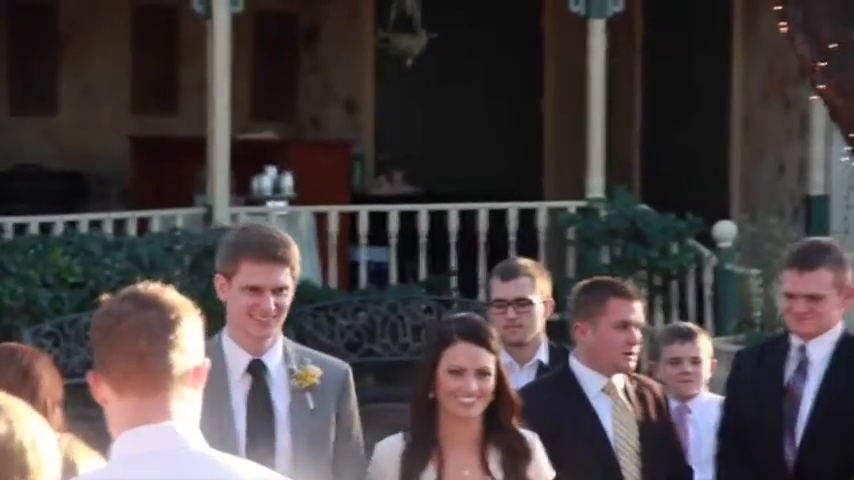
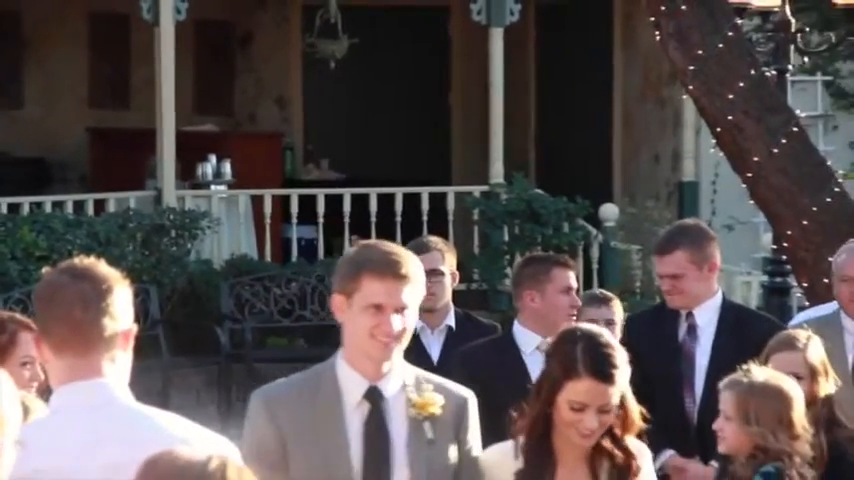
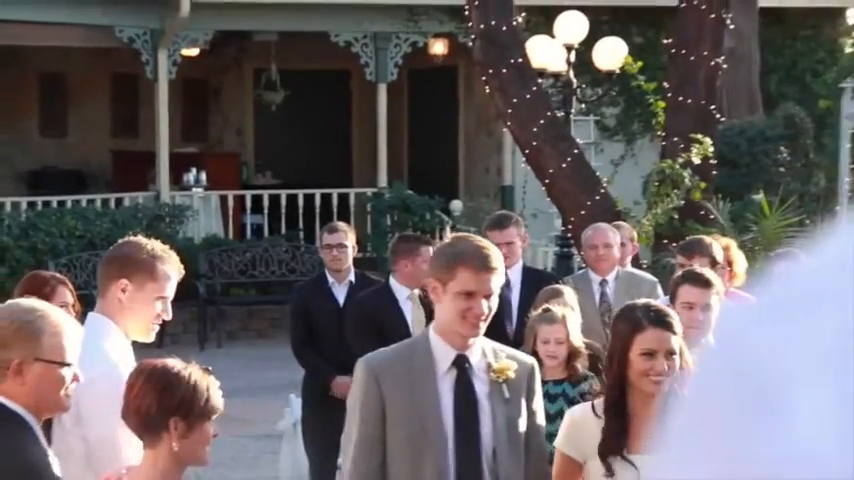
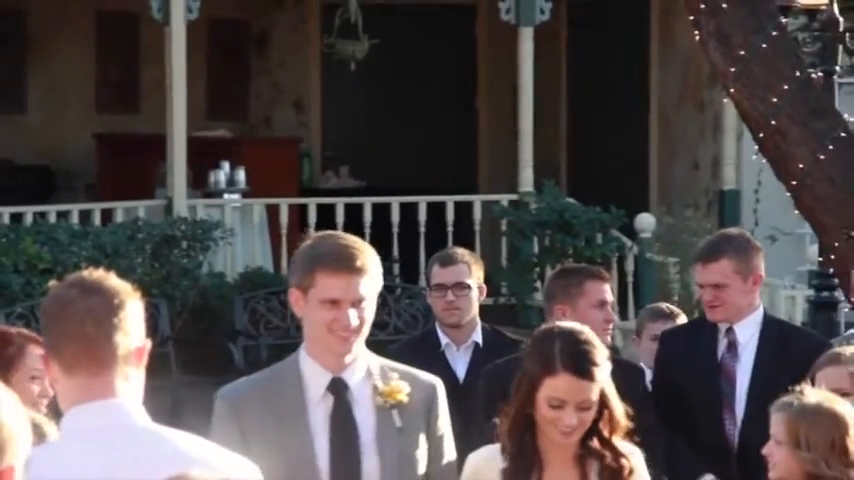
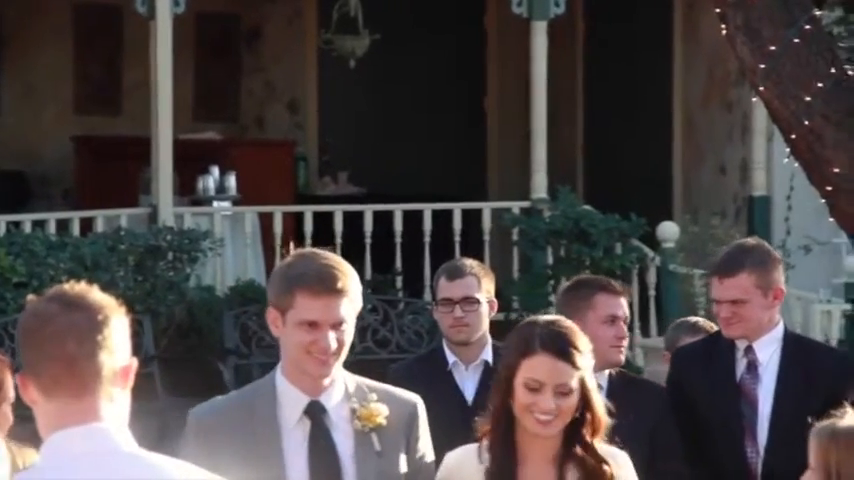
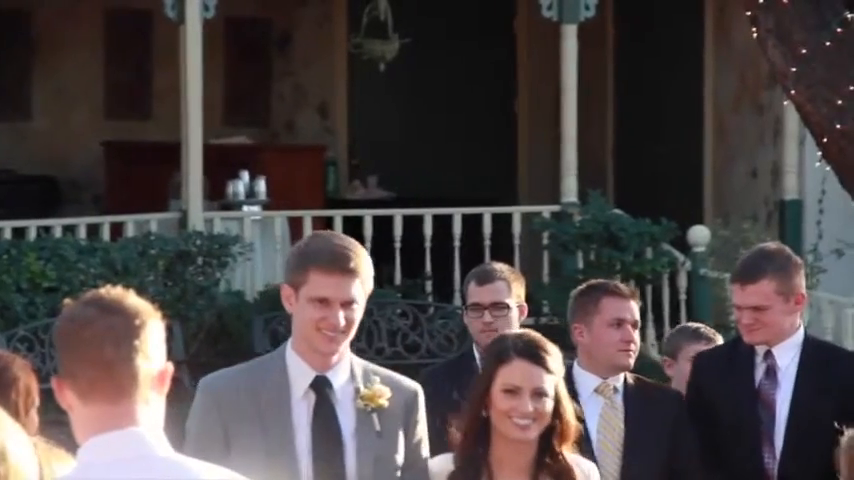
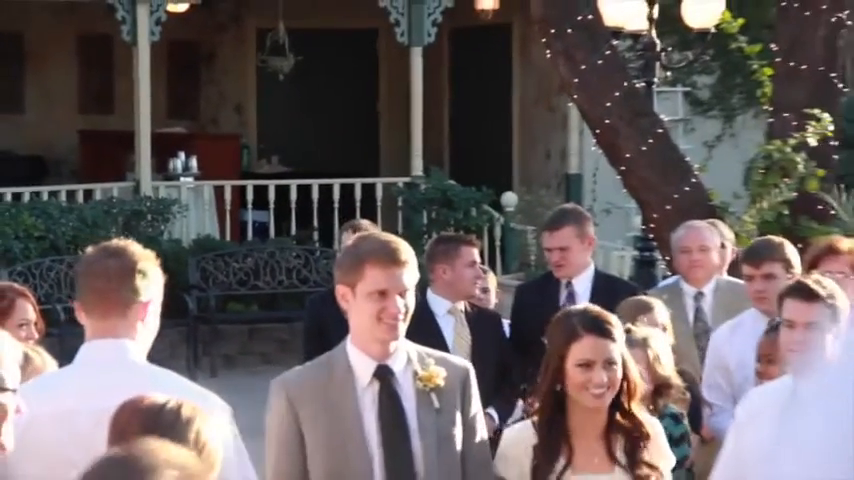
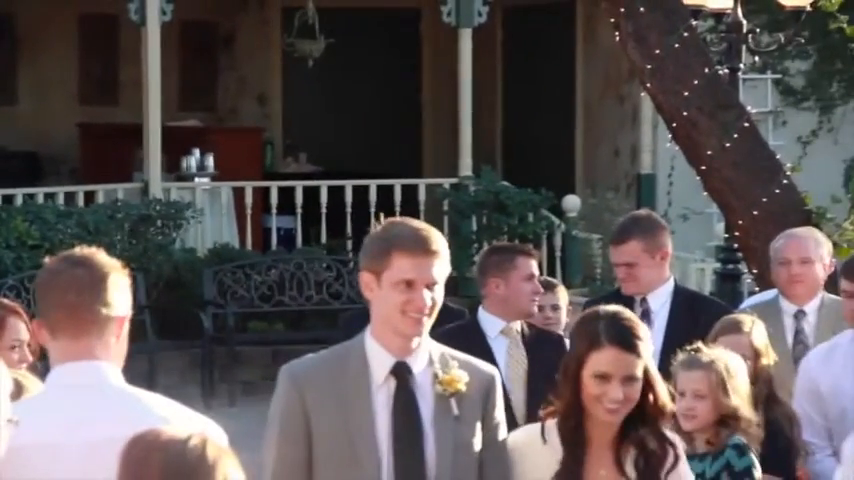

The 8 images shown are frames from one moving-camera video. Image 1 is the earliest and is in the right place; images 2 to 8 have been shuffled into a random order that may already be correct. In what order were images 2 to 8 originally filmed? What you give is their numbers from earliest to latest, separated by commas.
6, 5, 4, 2, 8, 7, 3
